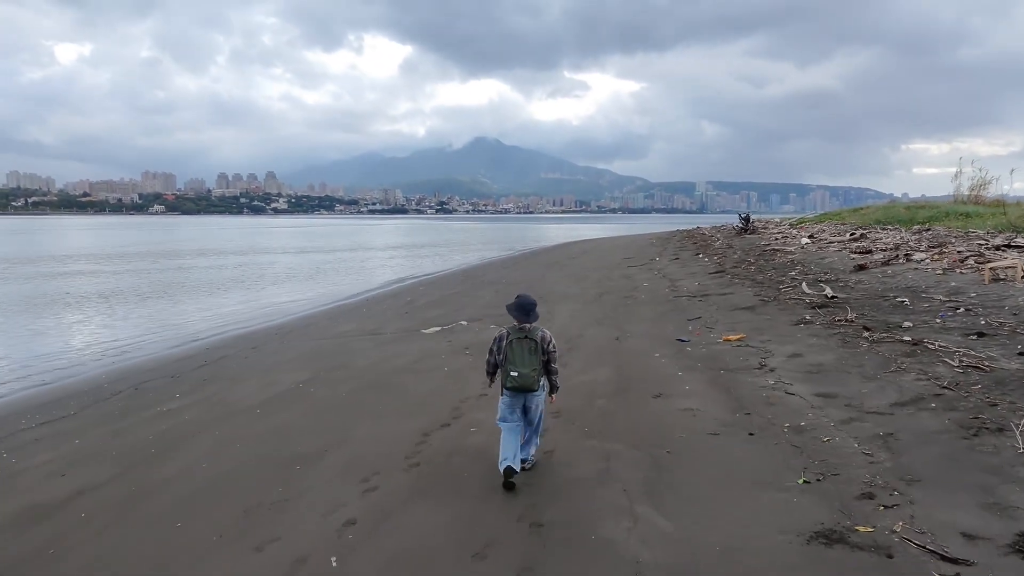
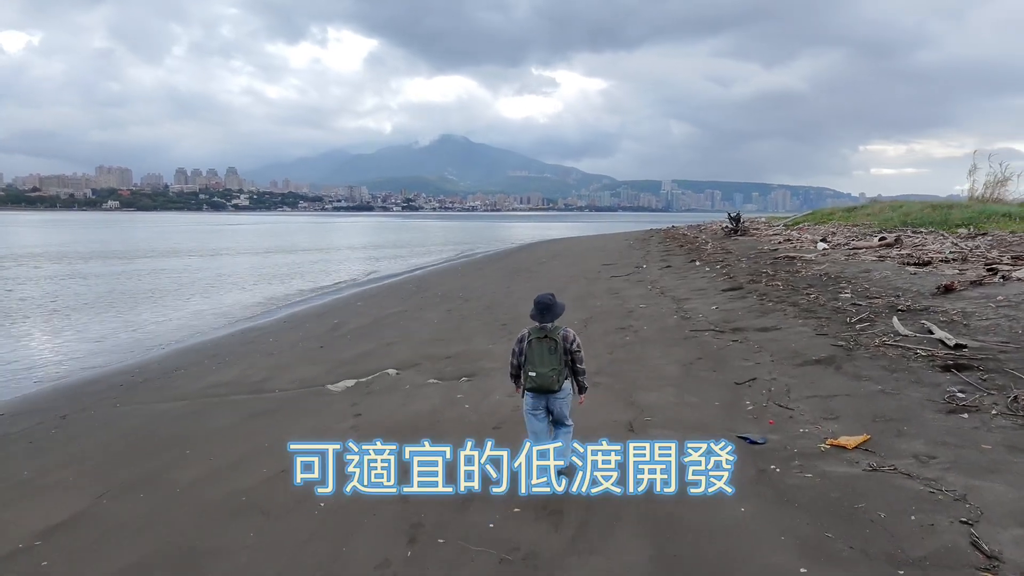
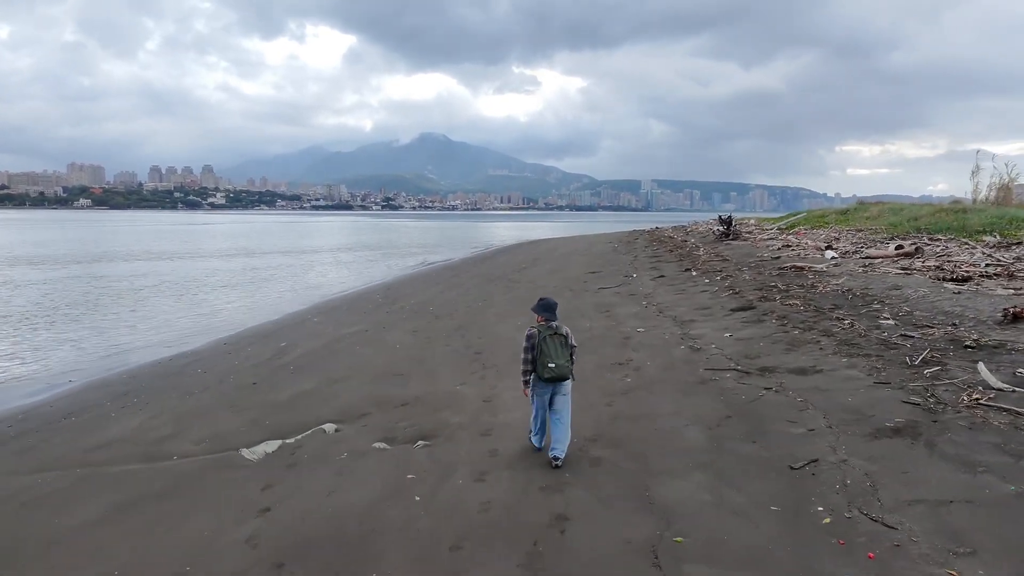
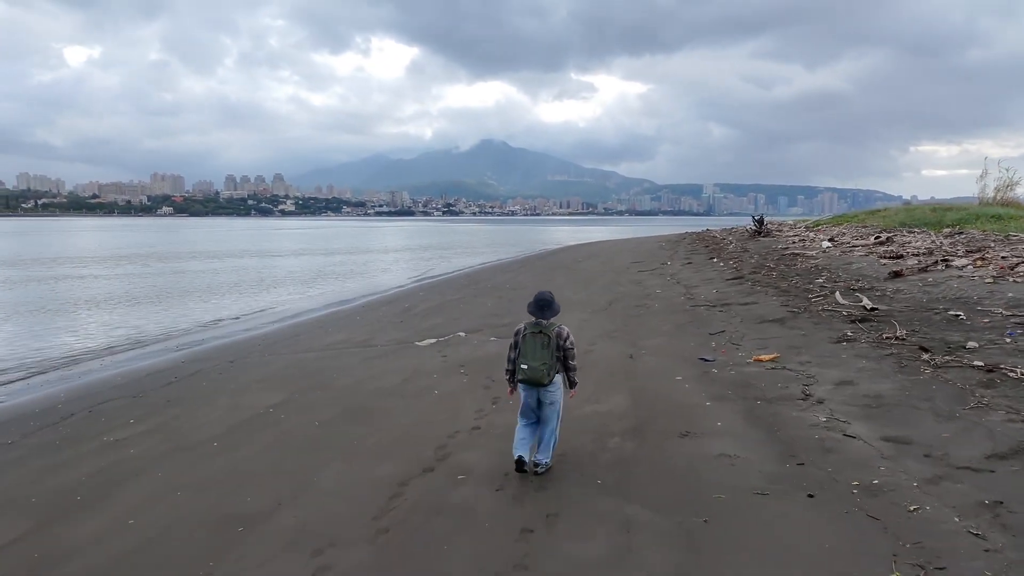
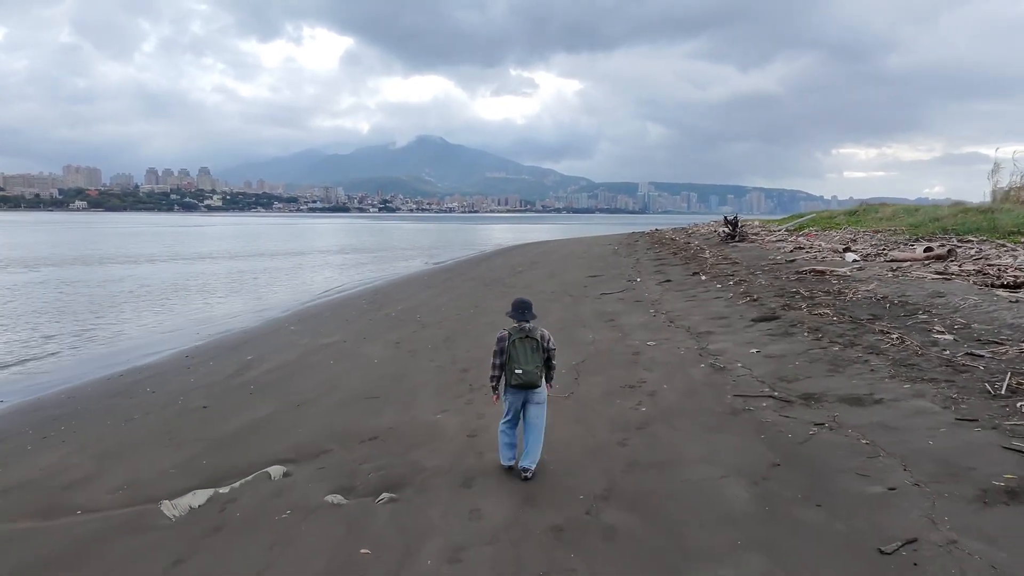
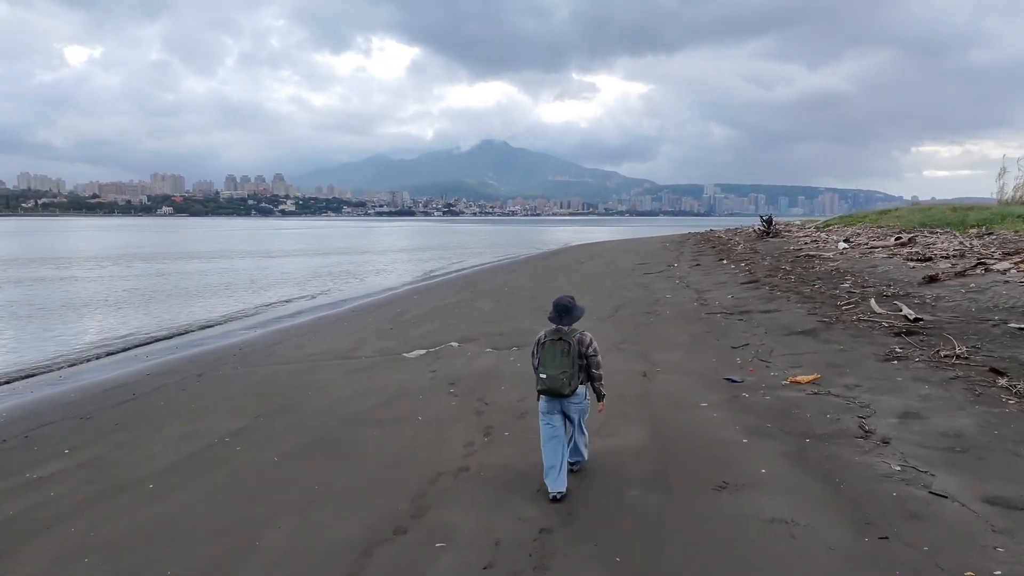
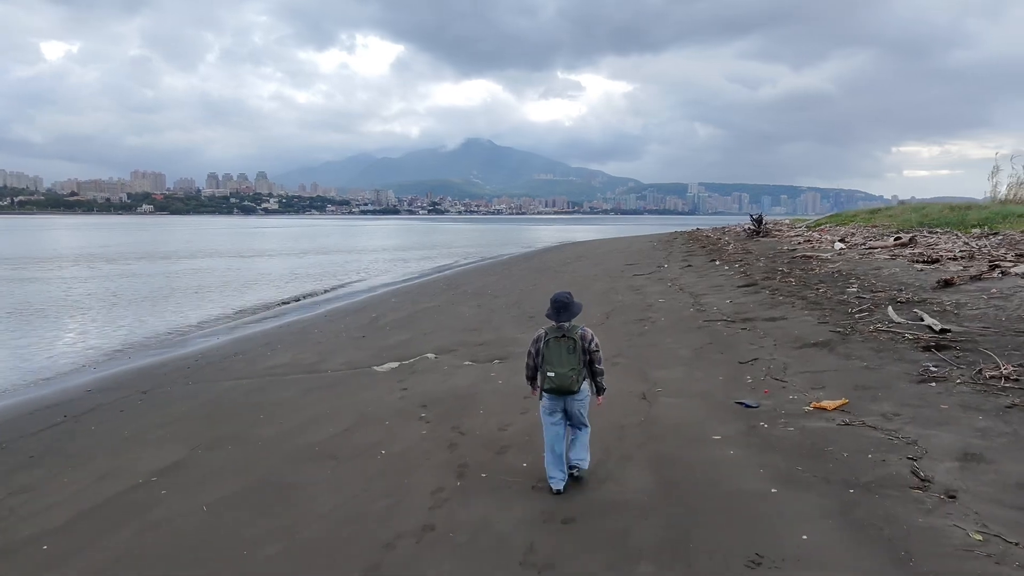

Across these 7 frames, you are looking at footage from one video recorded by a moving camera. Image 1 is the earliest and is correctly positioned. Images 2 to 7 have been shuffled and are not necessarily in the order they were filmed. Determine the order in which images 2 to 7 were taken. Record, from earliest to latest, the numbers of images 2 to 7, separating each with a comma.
4, 6, 7, 2, 3, 5
